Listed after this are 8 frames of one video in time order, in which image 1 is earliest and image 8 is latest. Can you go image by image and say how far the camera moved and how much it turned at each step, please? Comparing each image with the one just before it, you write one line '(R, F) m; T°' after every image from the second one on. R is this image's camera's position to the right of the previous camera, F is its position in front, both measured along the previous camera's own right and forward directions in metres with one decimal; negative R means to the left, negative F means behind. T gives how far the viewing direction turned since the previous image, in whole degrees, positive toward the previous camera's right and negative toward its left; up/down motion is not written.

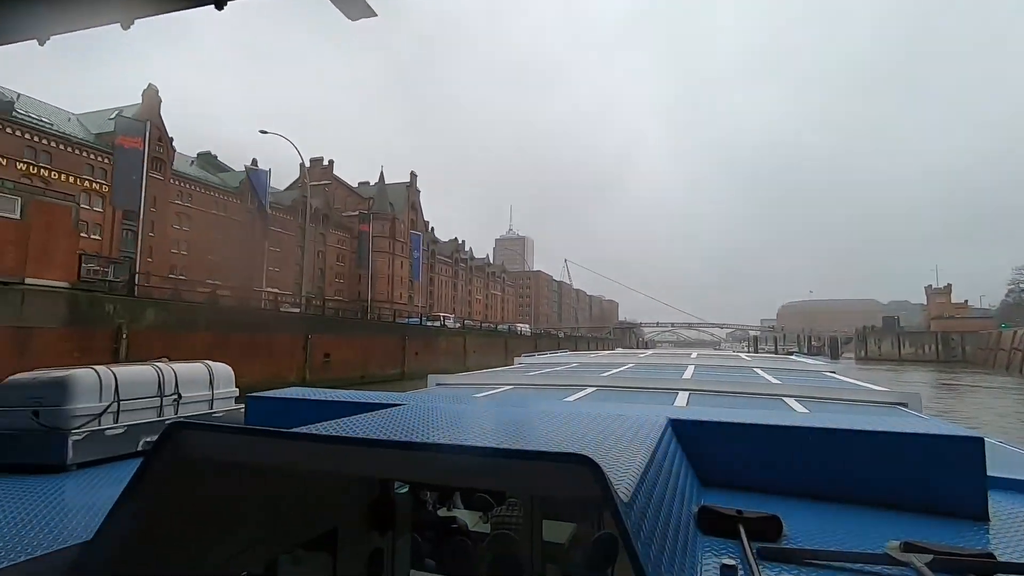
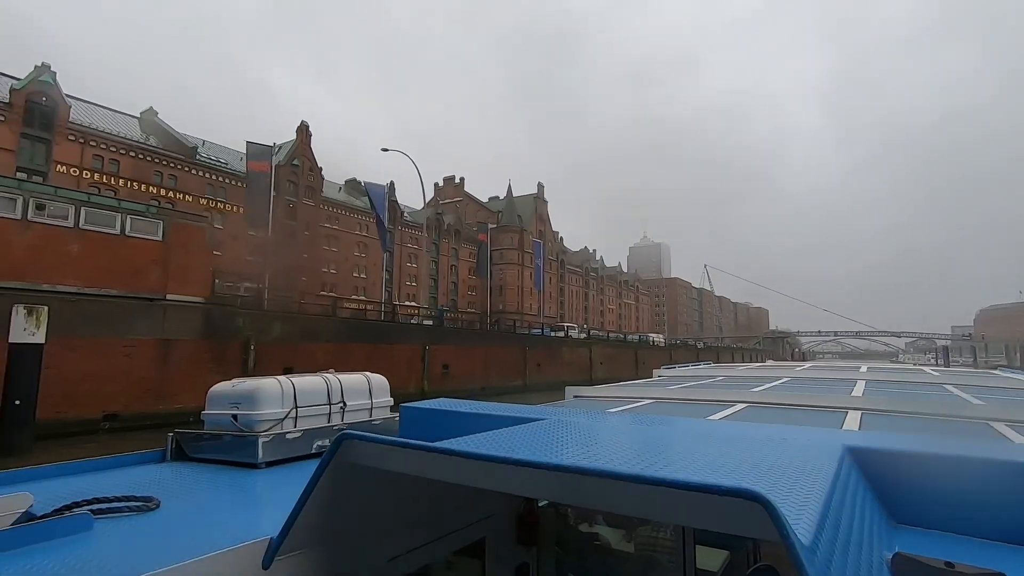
(+0.2, +0.4) m; -14°
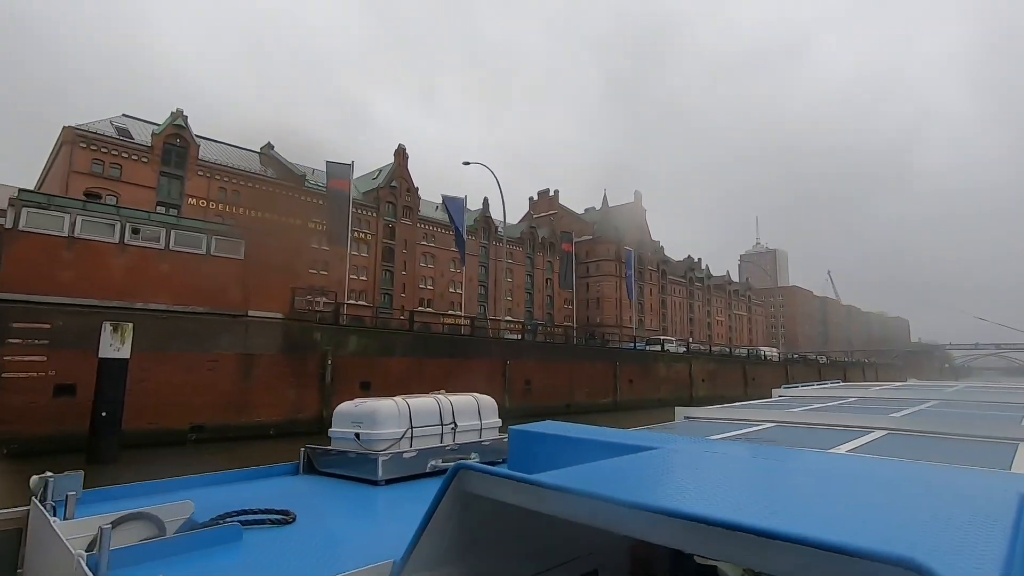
(+0.2, +0.3) m; -11°
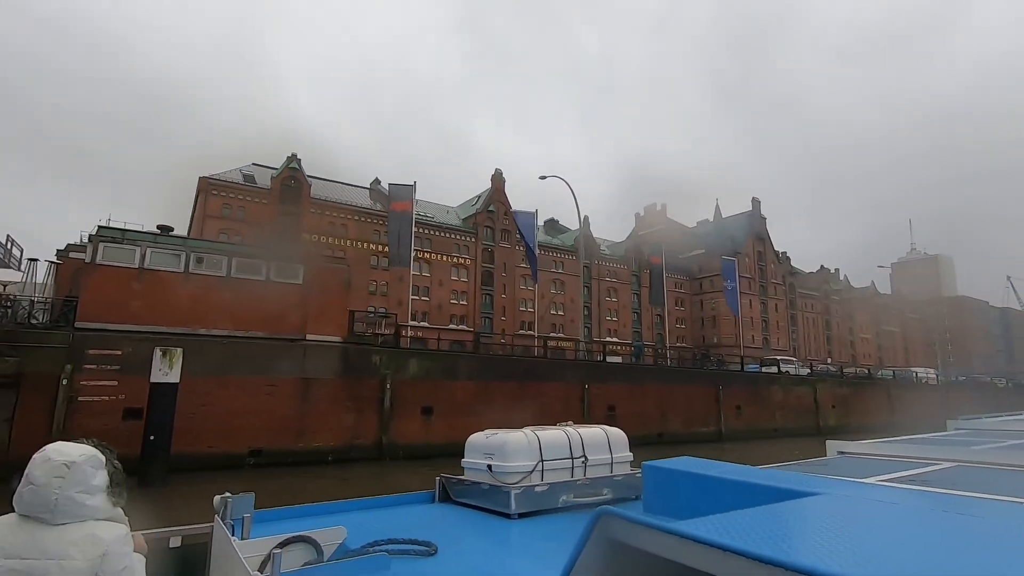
(+0.4, +0.4) m; -12°
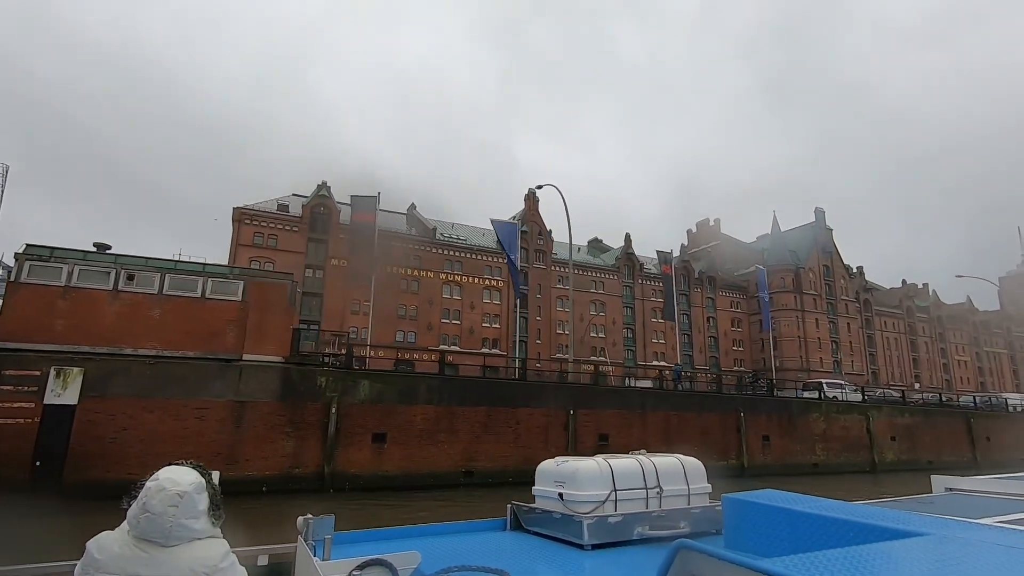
(+0.9, +0.5) m; -7°
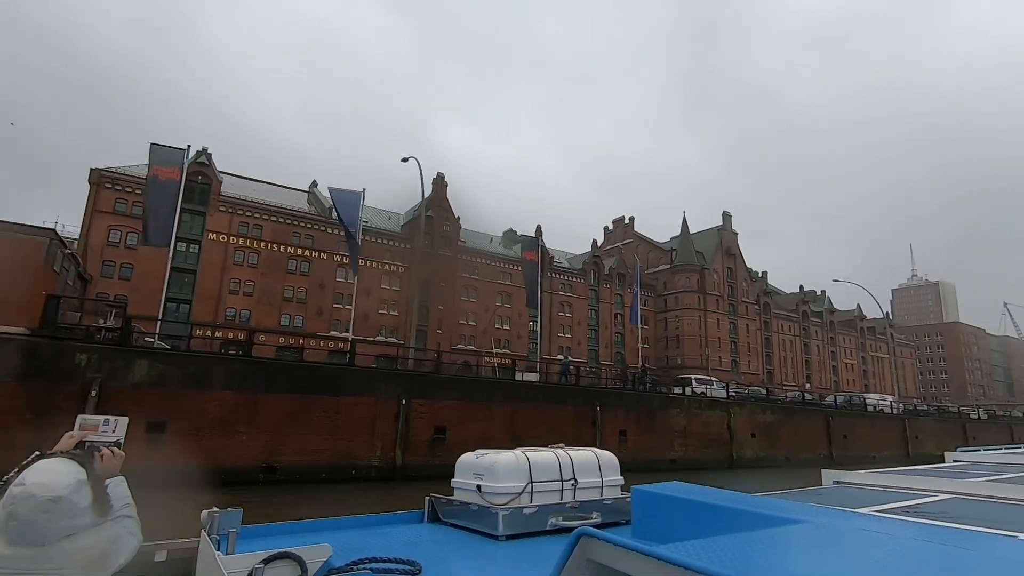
(+0.9, +0.4) m; +7°
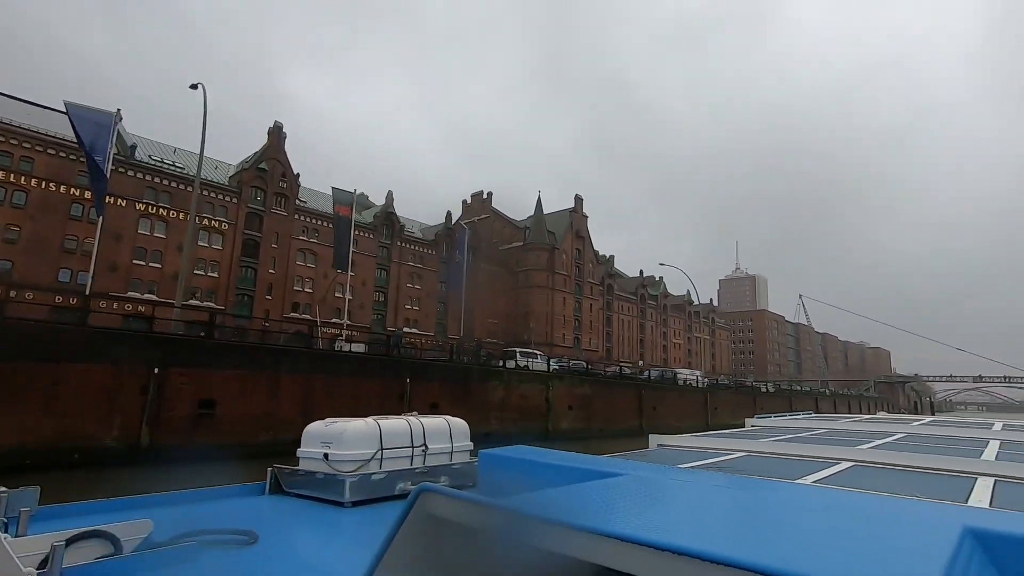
(+0.6, +0.3) m; +14°
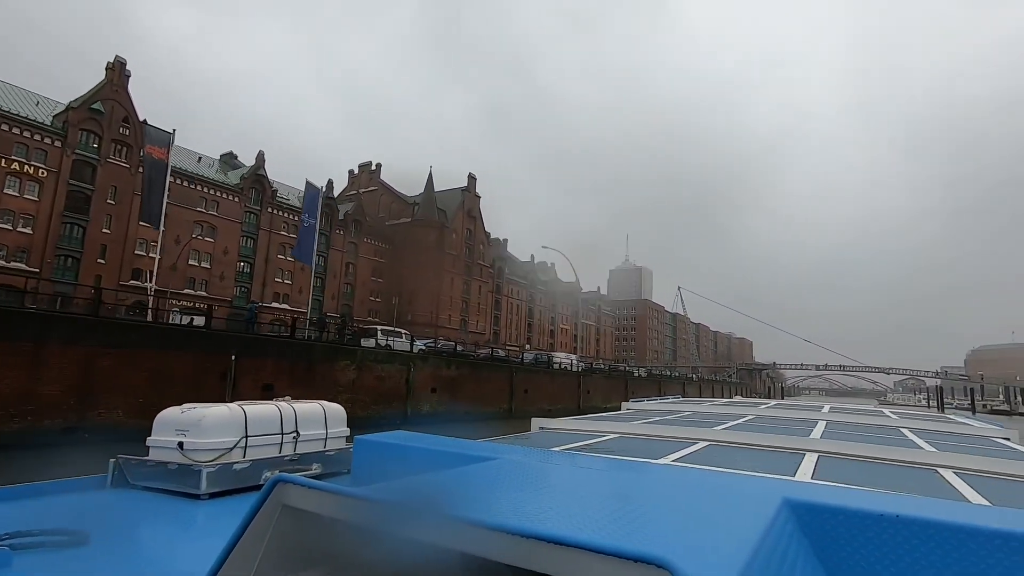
(+0.4, +0.4) m; +11°
